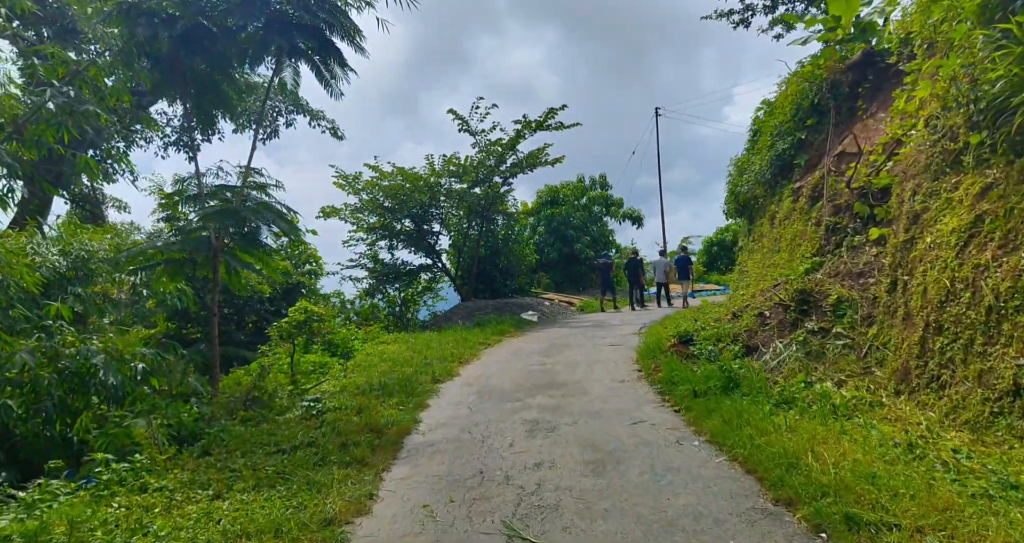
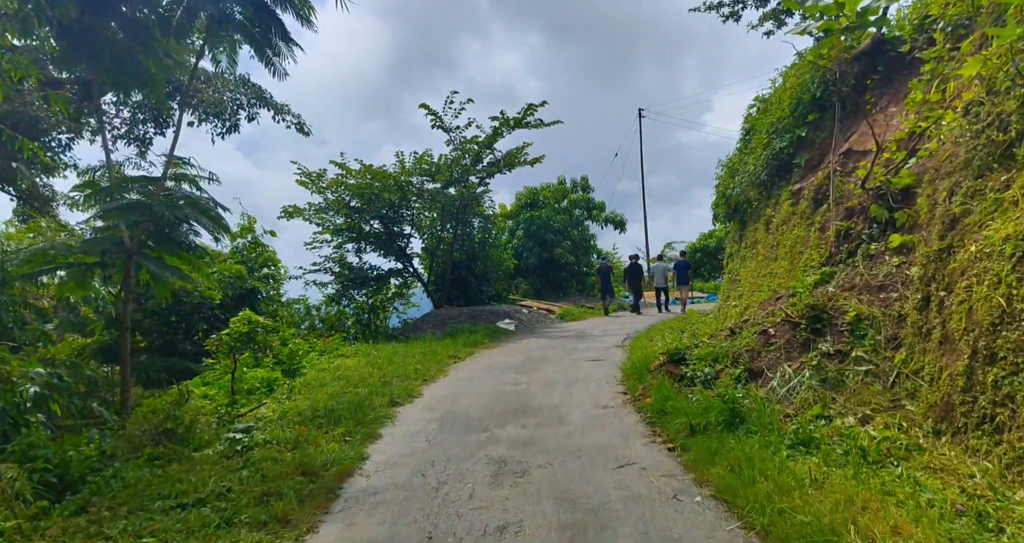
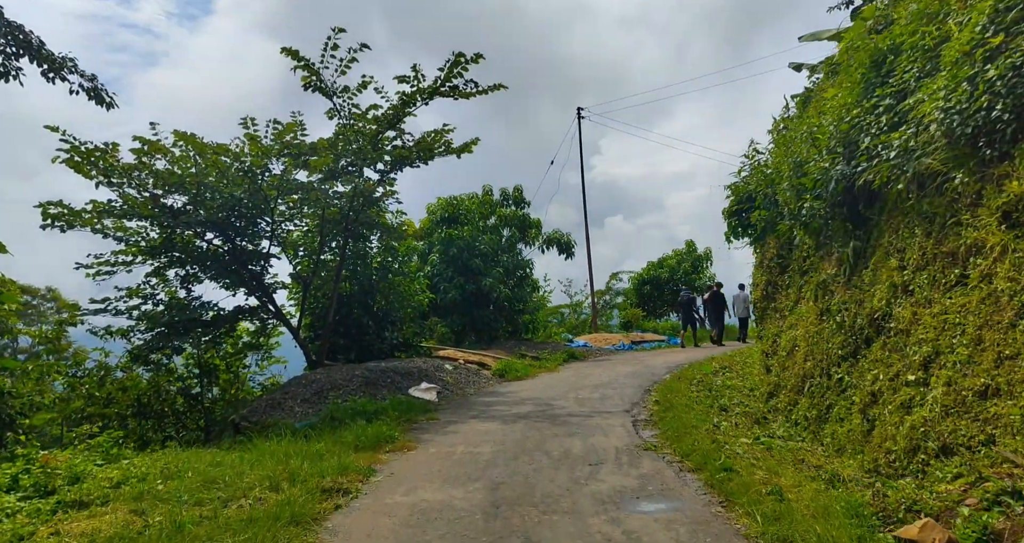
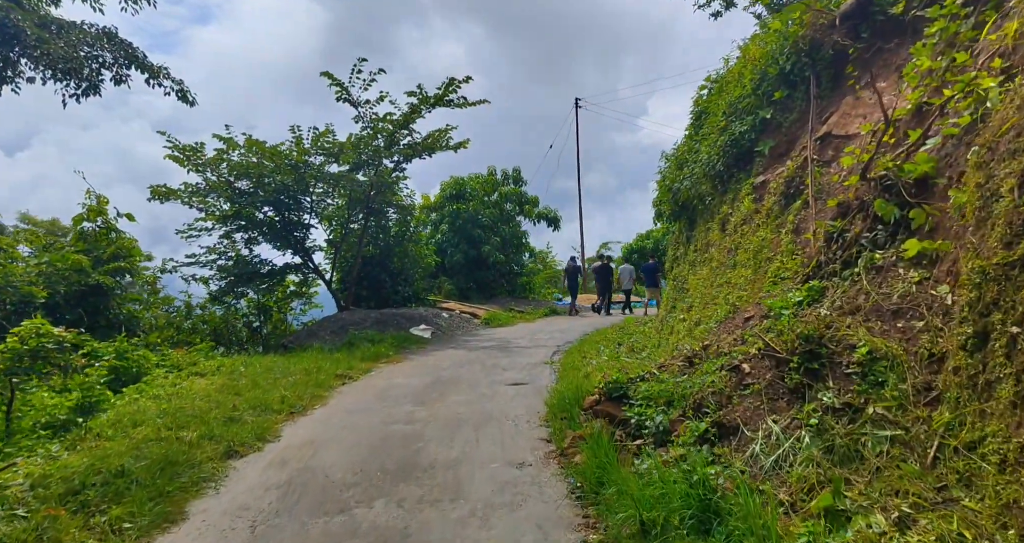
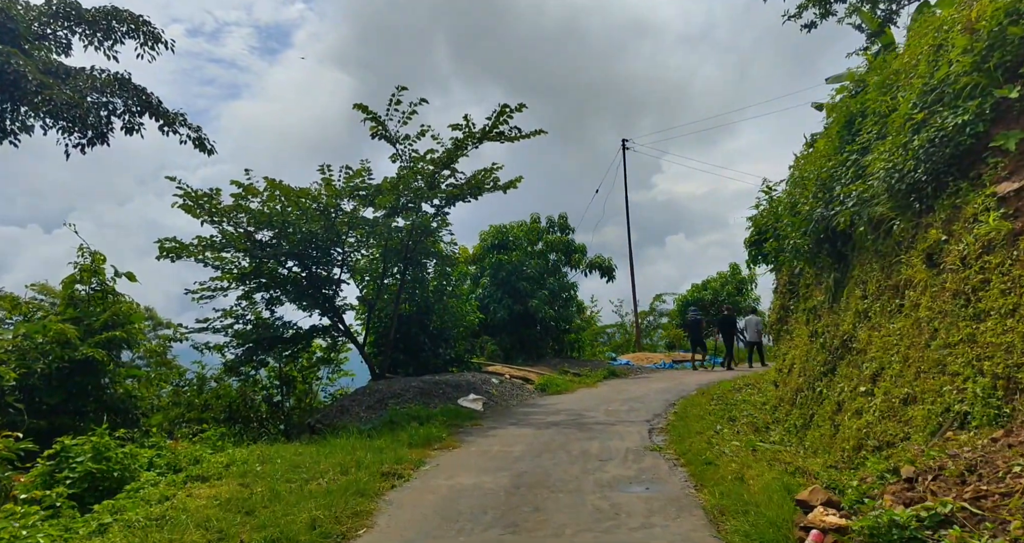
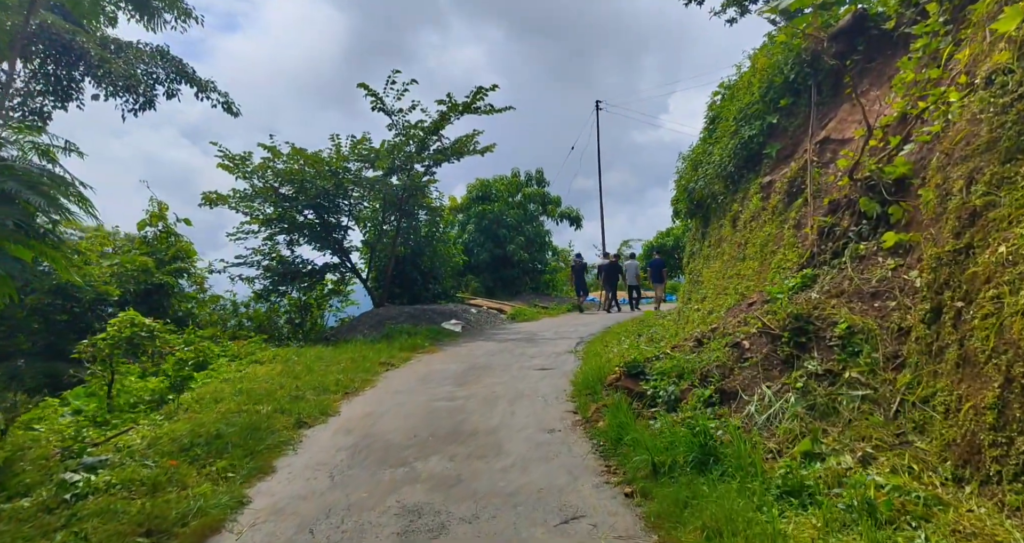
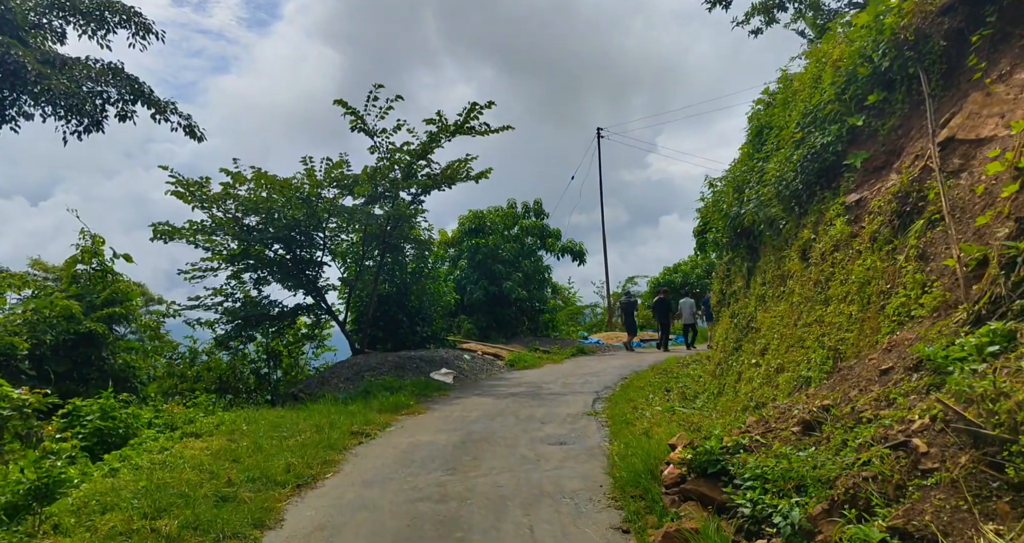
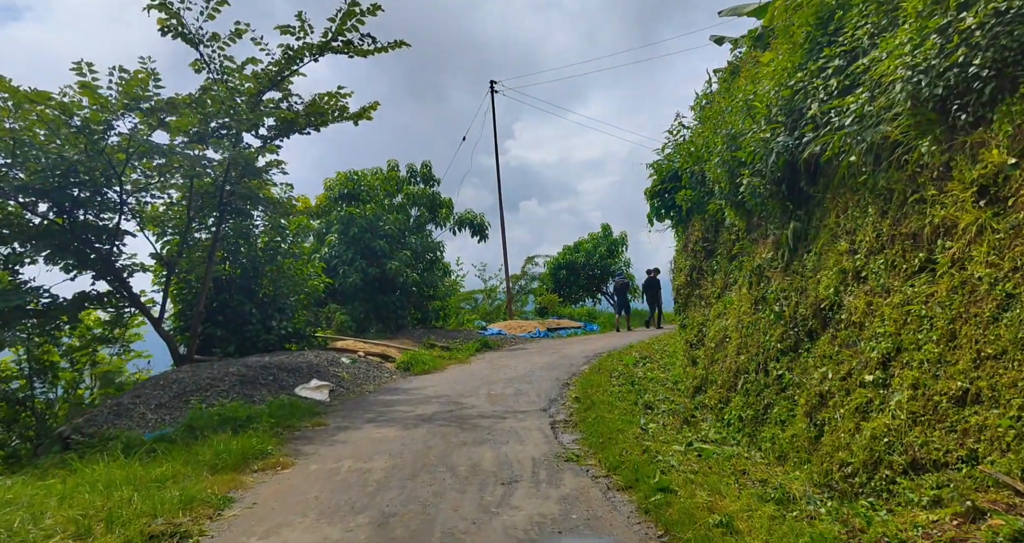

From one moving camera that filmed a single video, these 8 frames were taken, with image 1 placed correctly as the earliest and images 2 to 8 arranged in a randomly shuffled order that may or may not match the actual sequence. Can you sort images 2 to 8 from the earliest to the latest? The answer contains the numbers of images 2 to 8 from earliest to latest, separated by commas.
2, 6, 4, 7, 5, 3, 8
